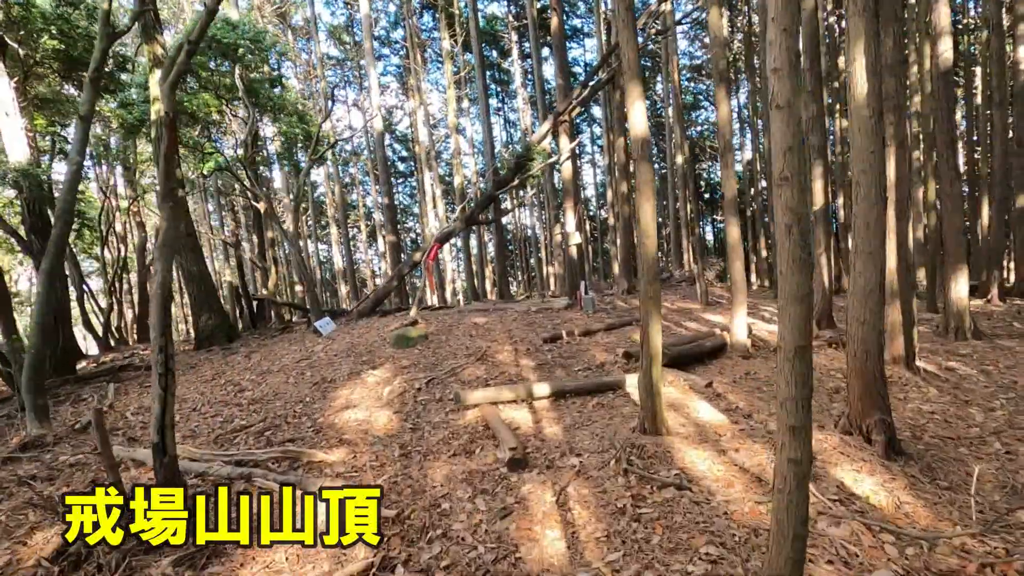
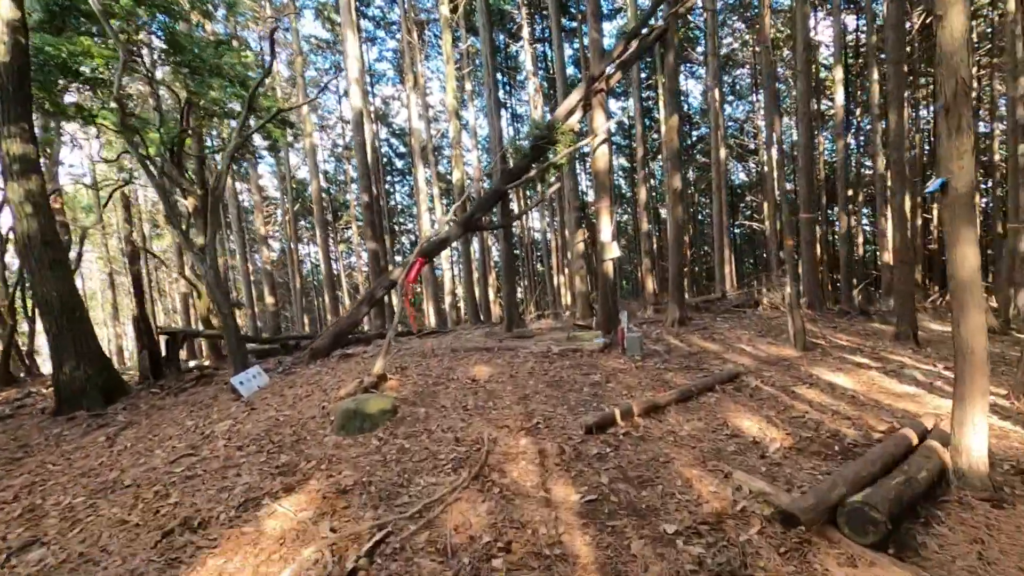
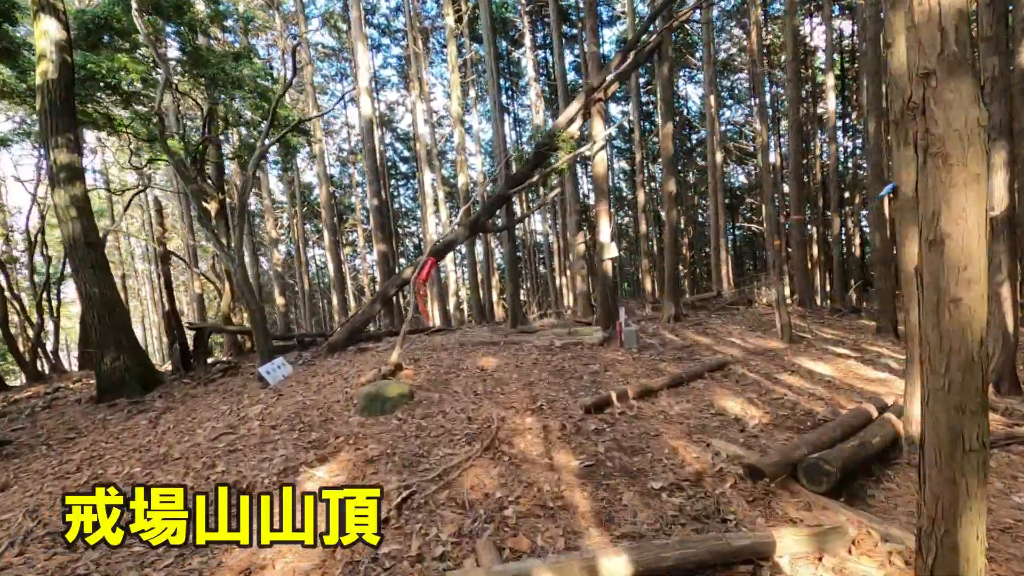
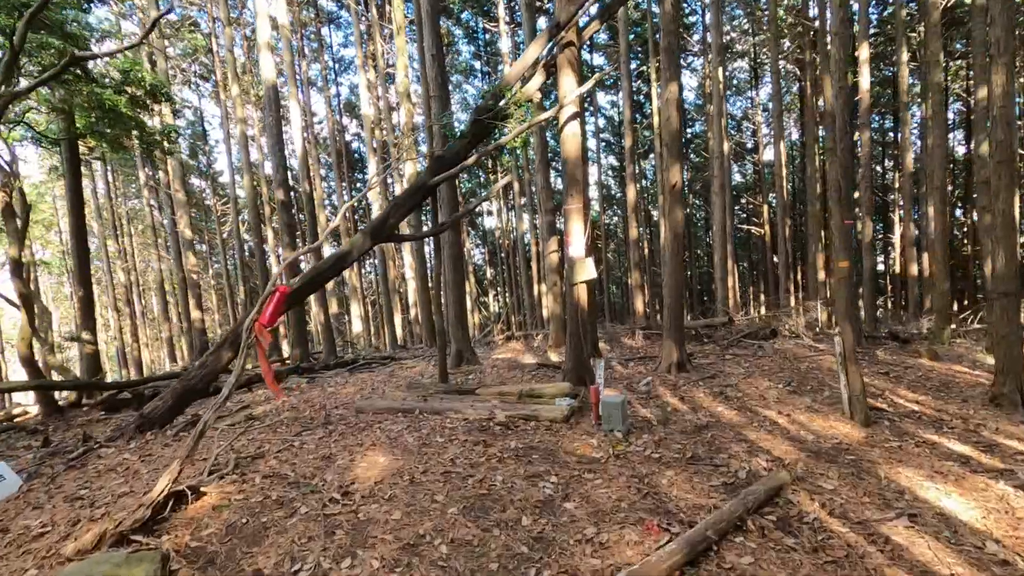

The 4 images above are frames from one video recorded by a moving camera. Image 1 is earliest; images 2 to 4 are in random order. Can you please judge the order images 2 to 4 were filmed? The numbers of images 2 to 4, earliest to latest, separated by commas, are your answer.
3, 2, 4
